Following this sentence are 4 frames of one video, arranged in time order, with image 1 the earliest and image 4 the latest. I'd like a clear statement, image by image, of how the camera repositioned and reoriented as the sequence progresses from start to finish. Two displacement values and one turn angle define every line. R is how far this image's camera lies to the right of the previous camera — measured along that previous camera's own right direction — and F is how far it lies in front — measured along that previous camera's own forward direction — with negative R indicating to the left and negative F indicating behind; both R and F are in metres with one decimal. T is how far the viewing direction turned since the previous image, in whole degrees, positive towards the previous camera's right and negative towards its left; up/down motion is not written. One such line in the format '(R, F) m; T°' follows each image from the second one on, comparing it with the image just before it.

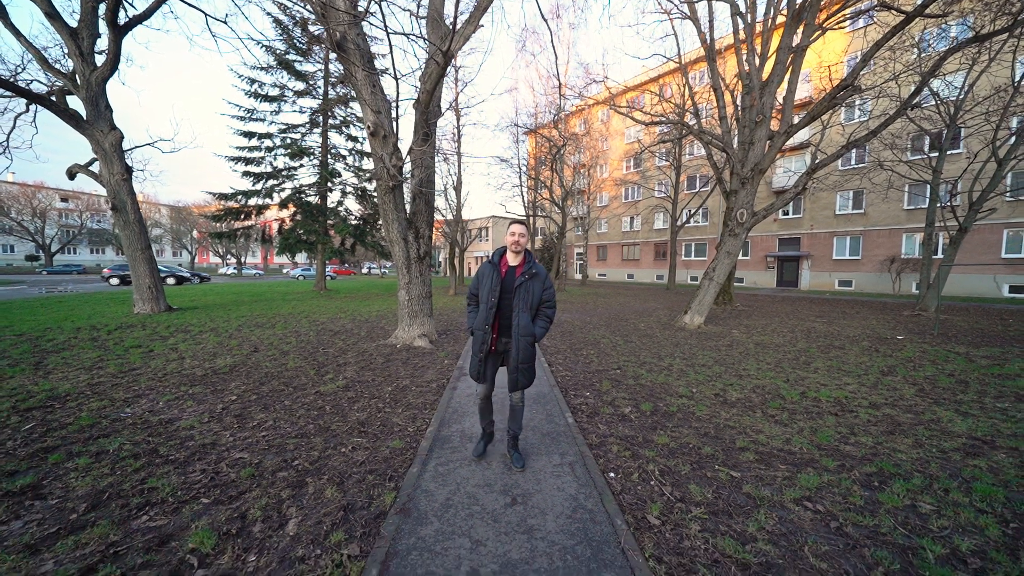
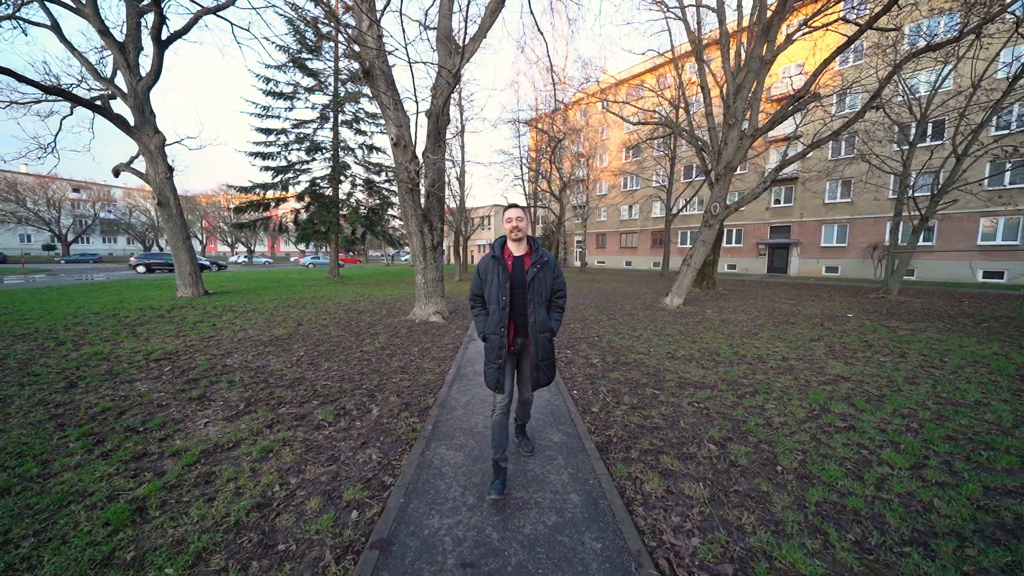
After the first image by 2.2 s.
(+0.1, -1.4) m; 0°
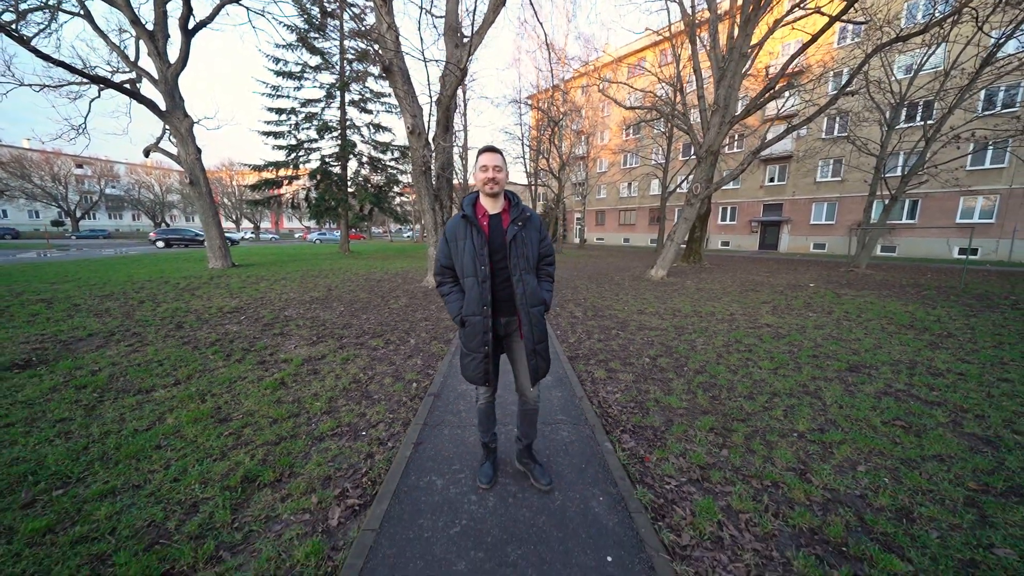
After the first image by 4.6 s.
(0.0, -1.3) m; 0°
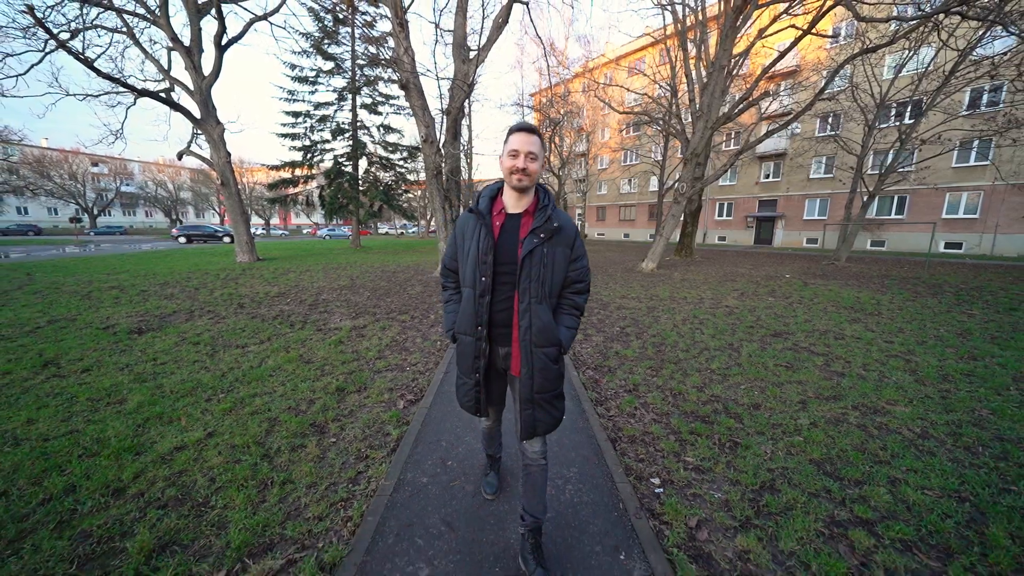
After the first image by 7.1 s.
(+0.1, -1.2) m; -1°
